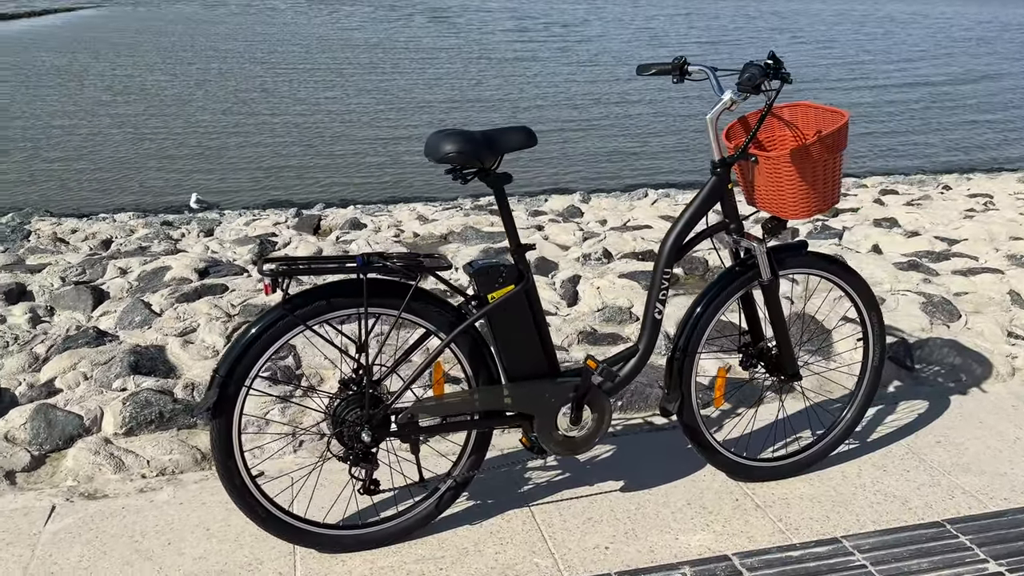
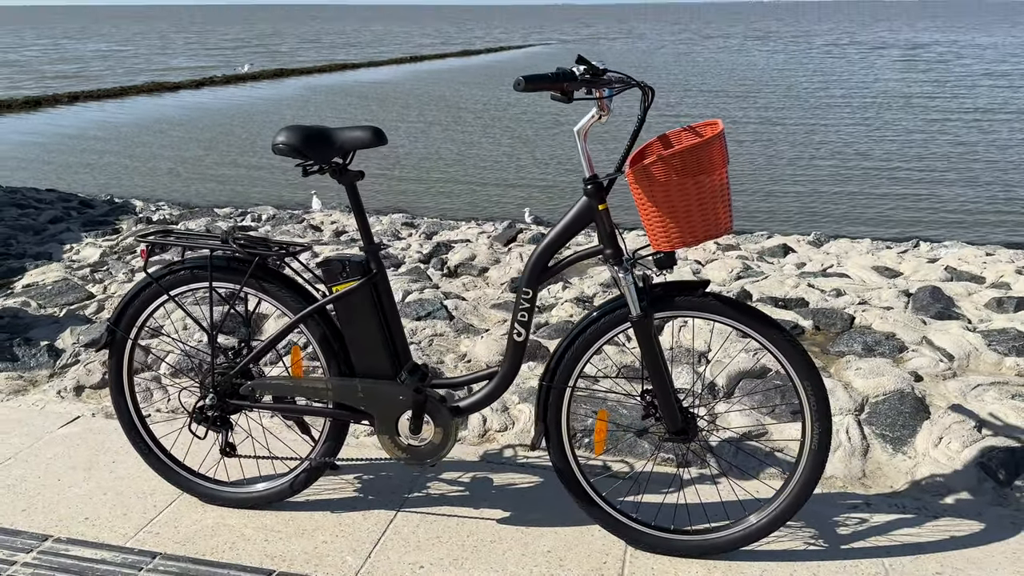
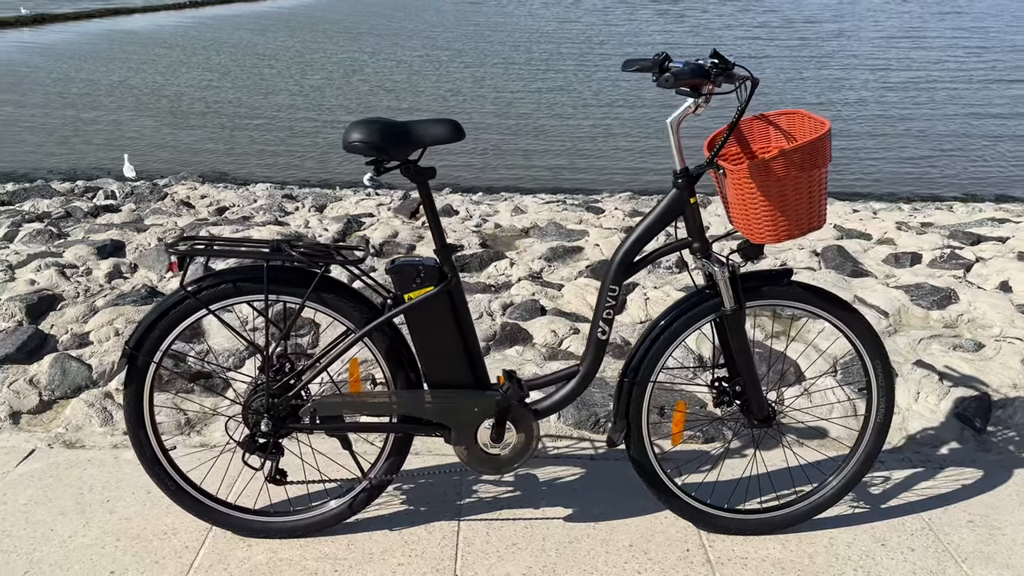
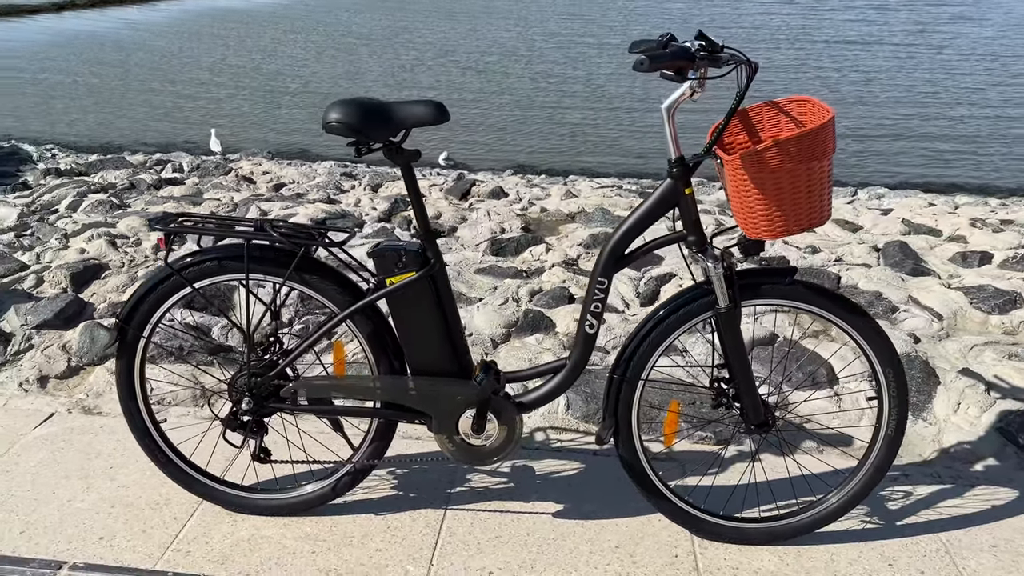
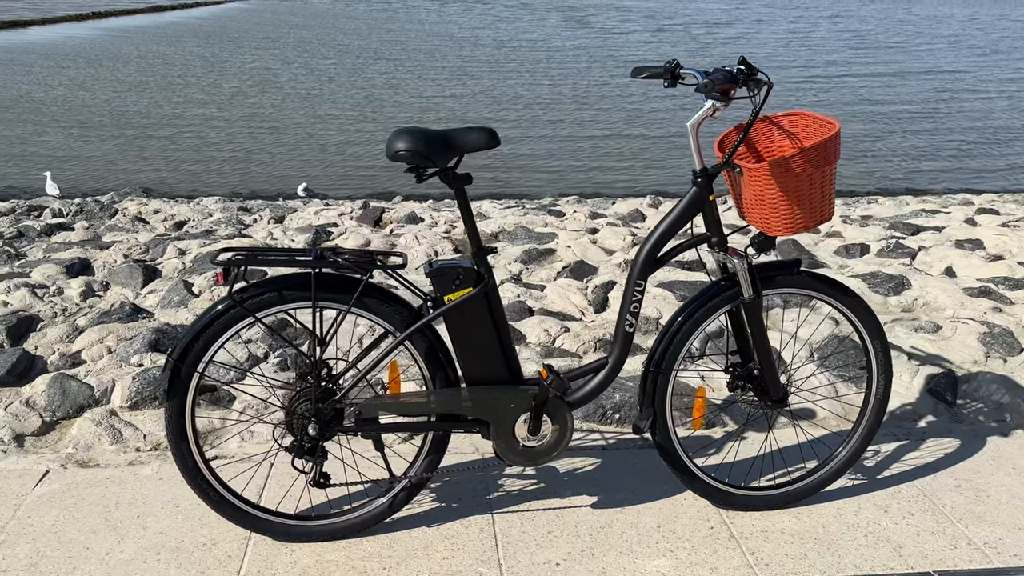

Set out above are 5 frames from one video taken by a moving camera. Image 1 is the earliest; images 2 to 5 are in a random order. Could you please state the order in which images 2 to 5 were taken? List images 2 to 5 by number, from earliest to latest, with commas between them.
5, 3, 4, 2
